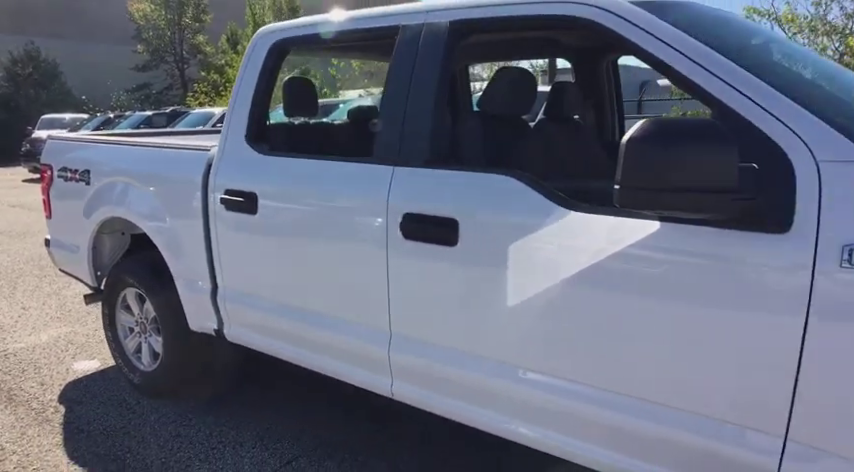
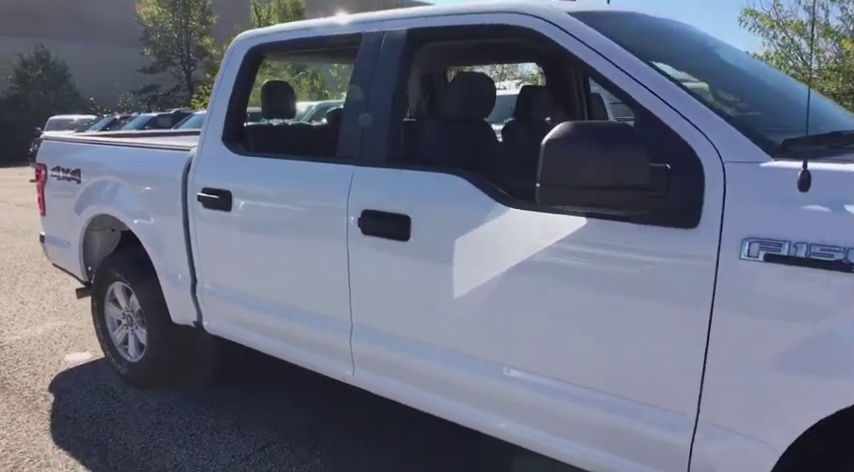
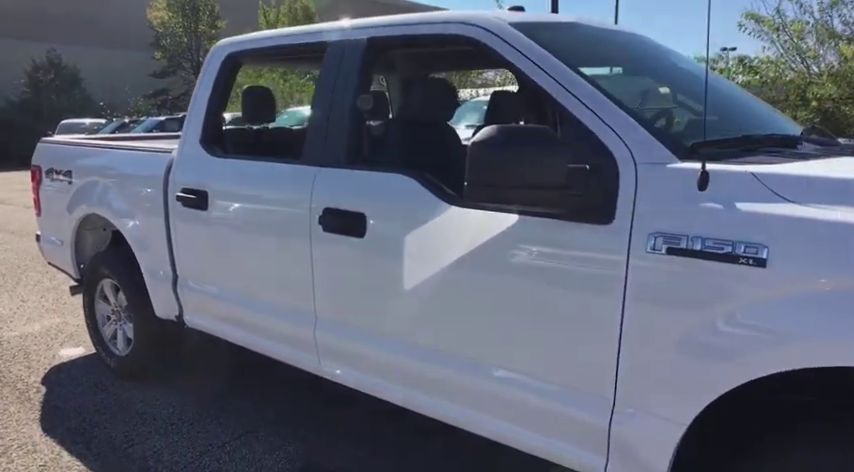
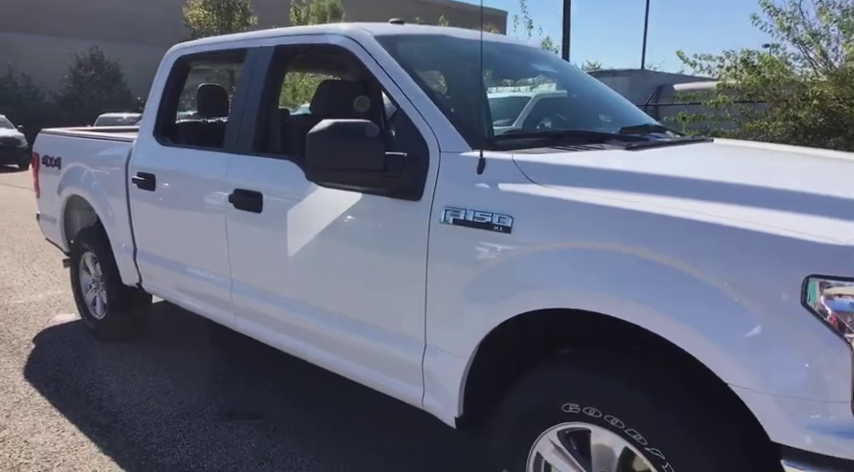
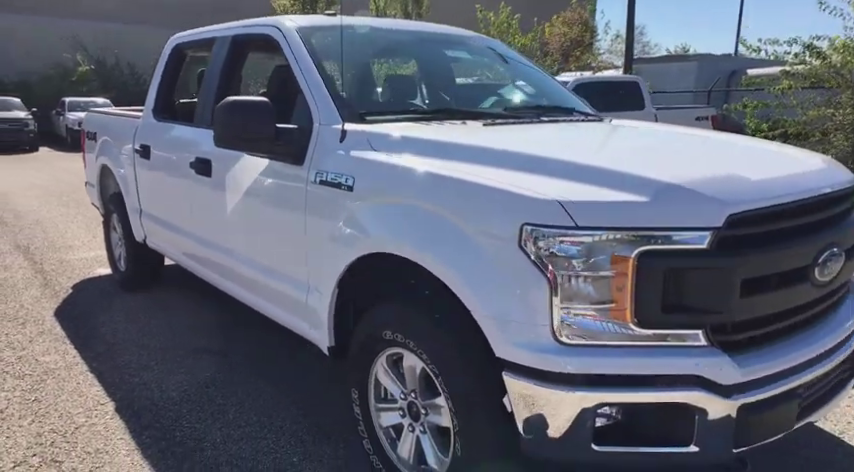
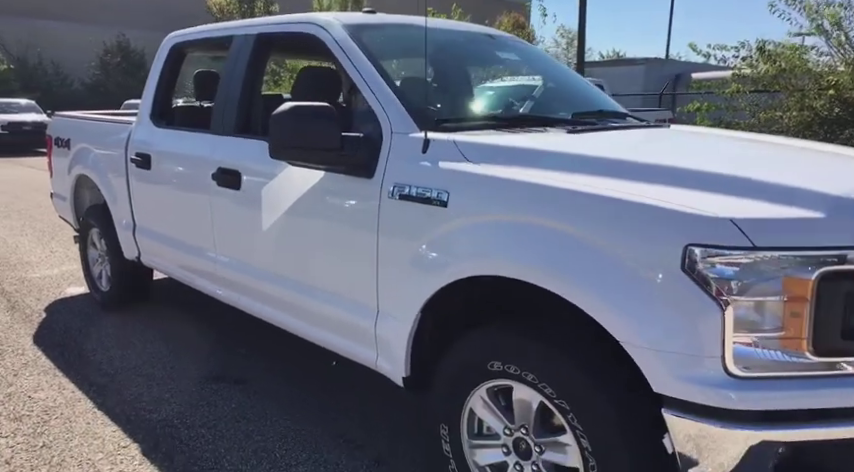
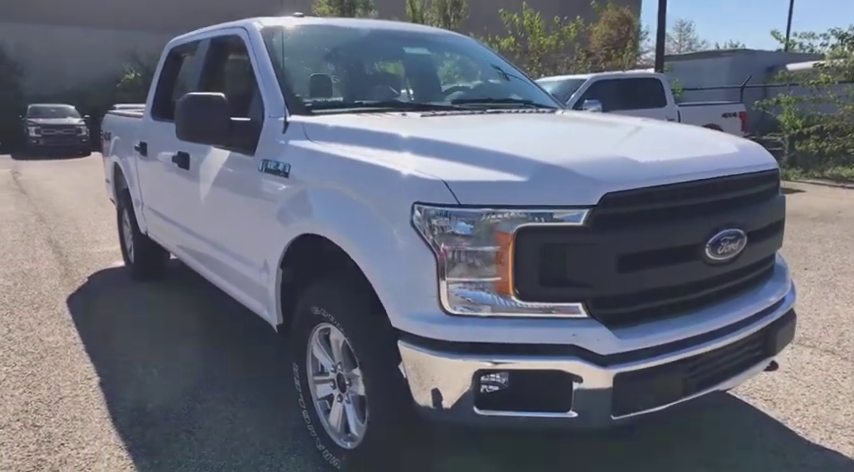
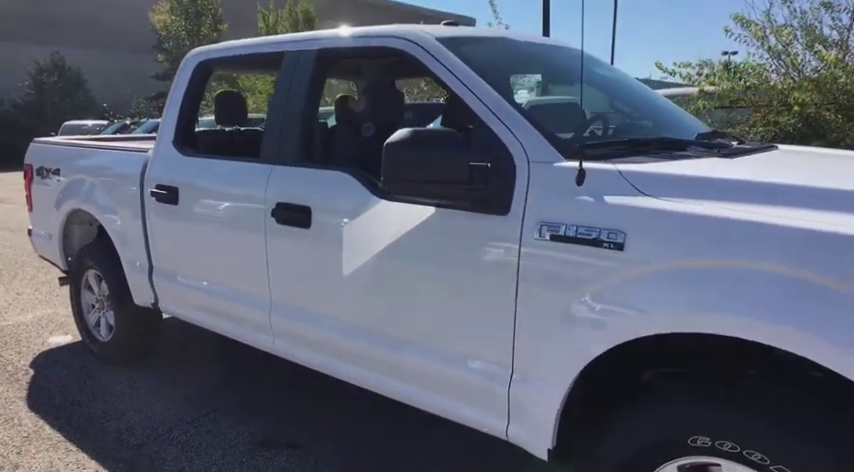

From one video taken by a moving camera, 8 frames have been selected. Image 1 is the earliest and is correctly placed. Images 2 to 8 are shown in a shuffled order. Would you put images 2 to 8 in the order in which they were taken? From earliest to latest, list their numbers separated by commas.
2, 3, 8, 4, 6, 5, 7
